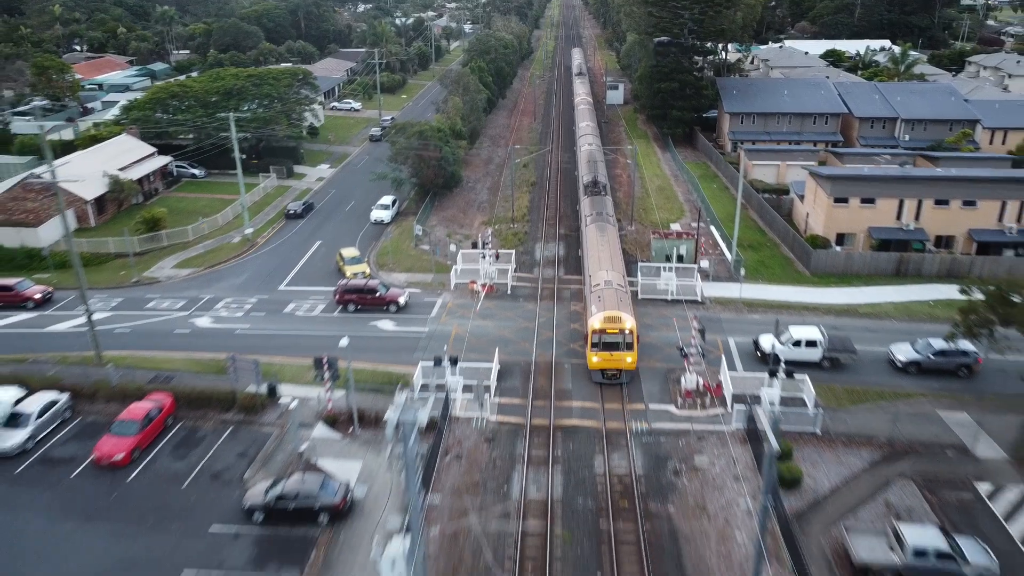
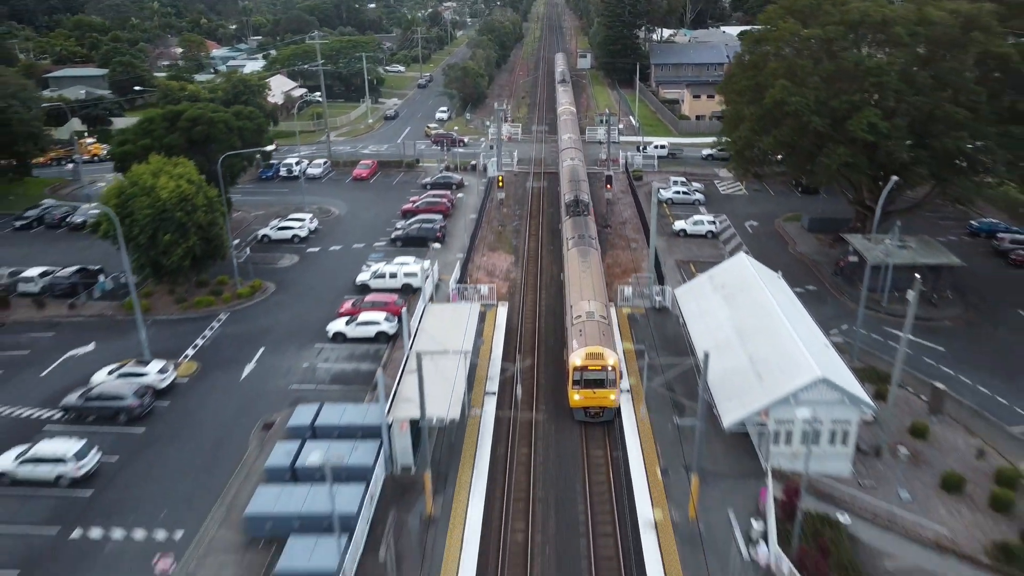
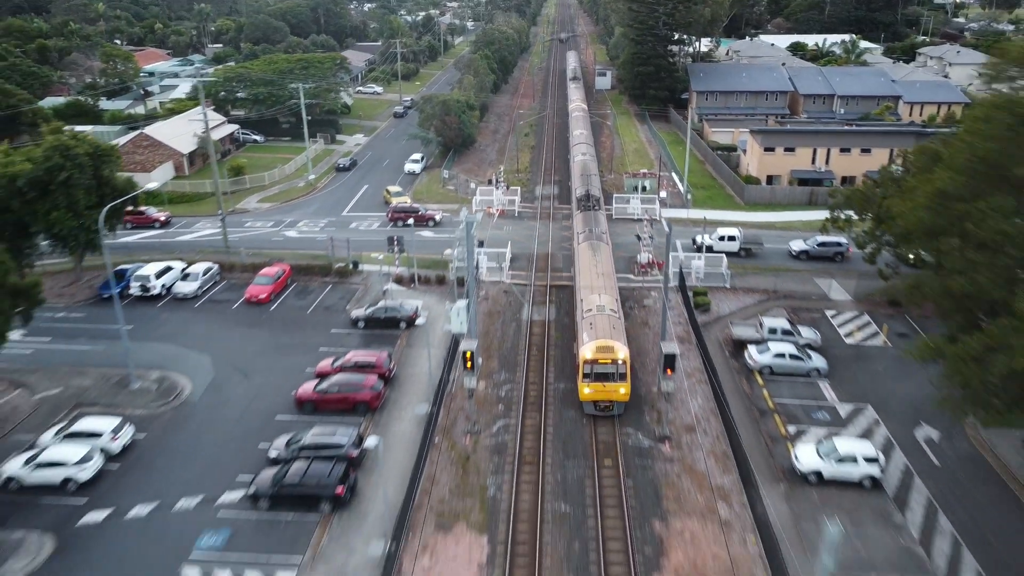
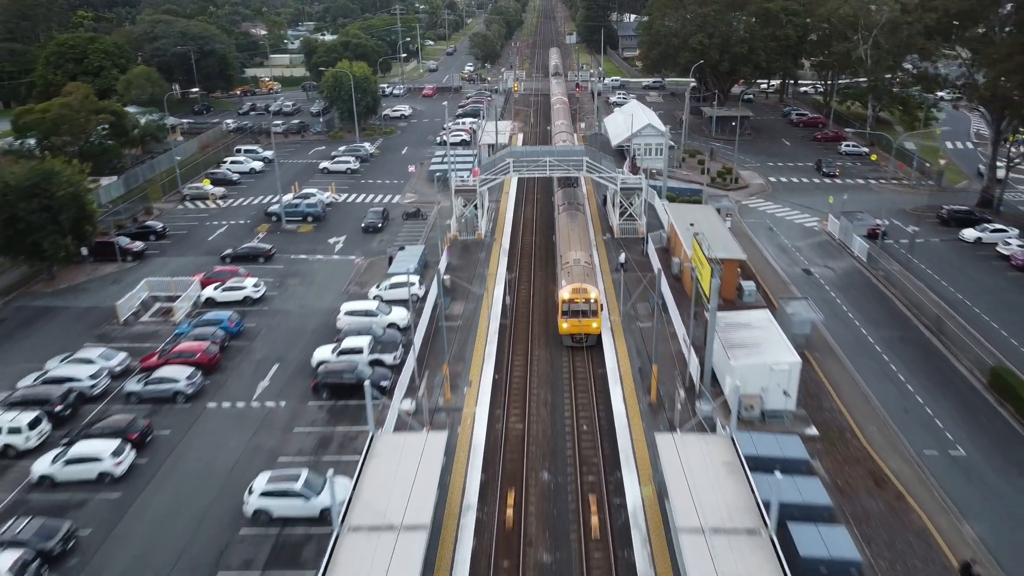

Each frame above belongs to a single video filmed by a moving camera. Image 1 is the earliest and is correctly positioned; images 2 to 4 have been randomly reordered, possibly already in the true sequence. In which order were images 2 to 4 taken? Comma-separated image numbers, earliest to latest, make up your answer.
3, 2, 4
